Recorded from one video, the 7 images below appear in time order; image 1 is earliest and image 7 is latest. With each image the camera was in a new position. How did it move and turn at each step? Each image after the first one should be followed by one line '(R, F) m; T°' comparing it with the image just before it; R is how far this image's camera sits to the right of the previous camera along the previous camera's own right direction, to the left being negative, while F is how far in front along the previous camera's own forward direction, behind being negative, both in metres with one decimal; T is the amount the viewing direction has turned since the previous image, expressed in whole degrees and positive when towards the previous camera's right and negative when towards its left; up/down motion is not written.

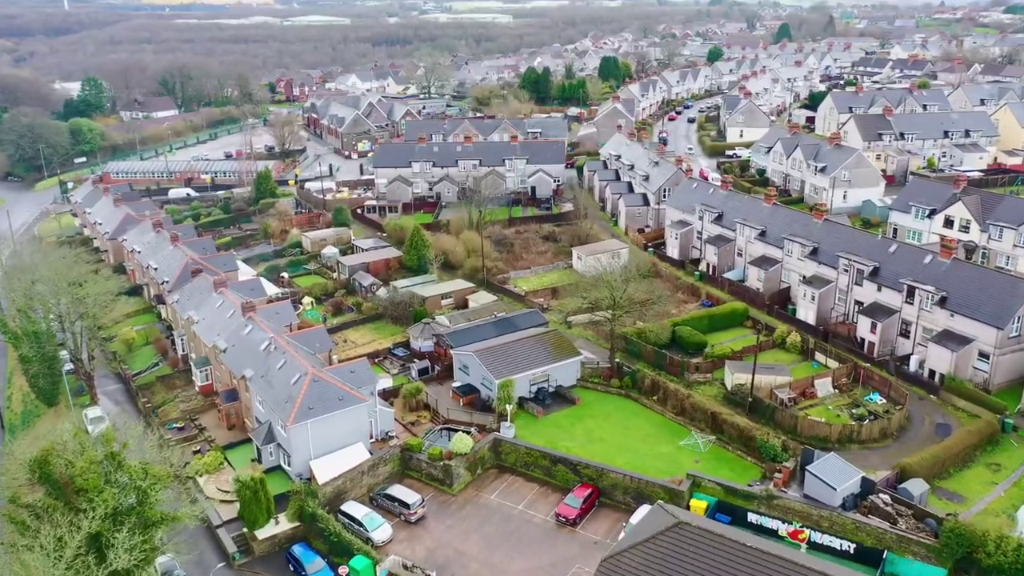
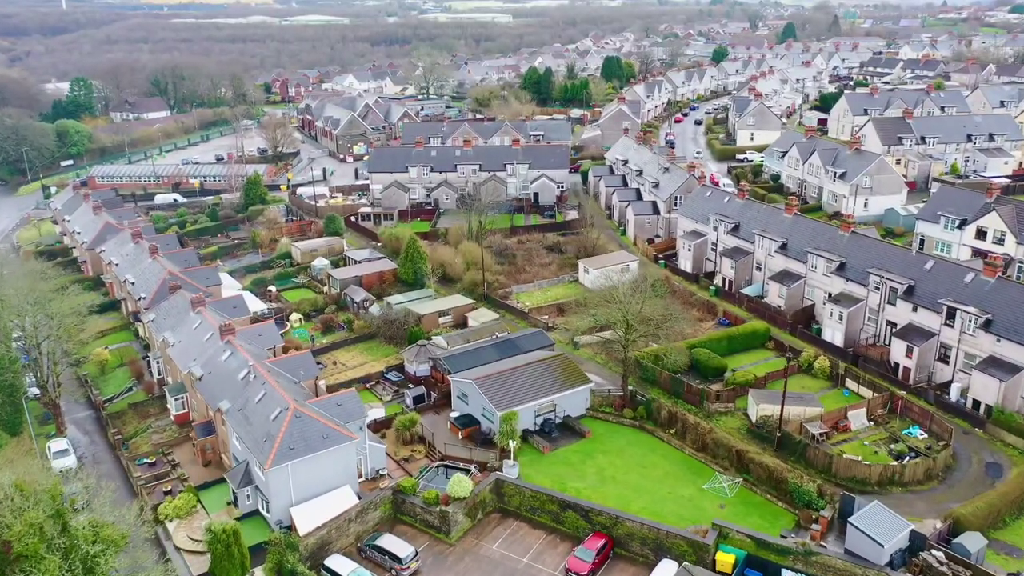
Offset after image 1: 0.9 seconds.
(-0.2, +3.4) m; 0°
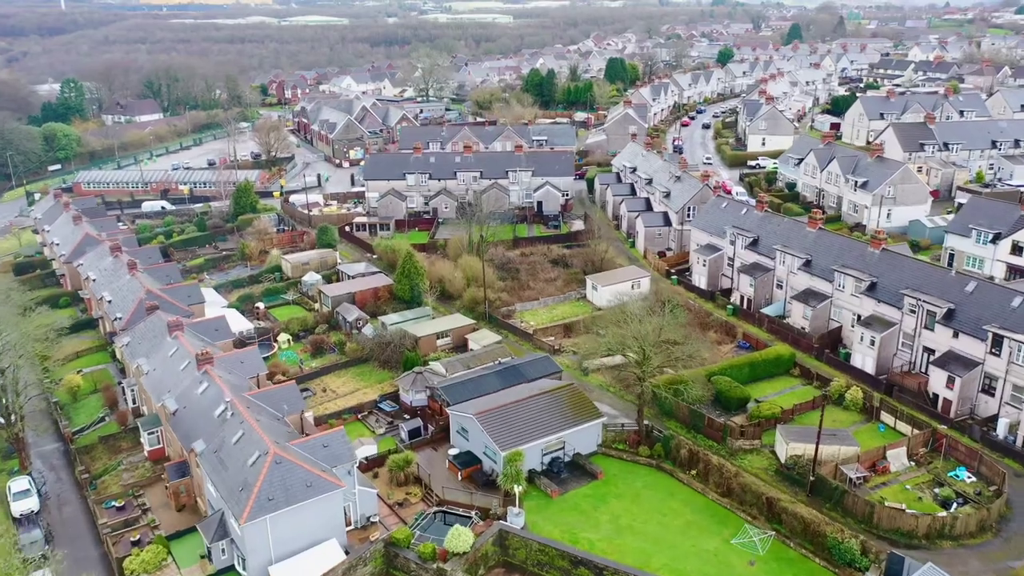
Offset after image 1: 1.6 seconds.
(-0.2, +3.2) m; 0°
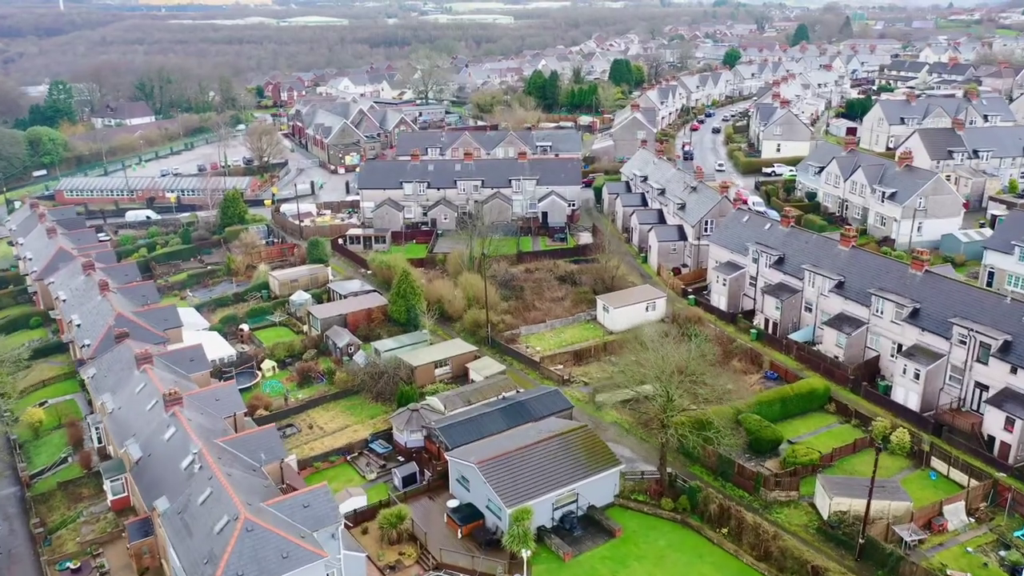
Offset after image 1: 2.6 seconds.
(-0.2, +3.7) m; 0°
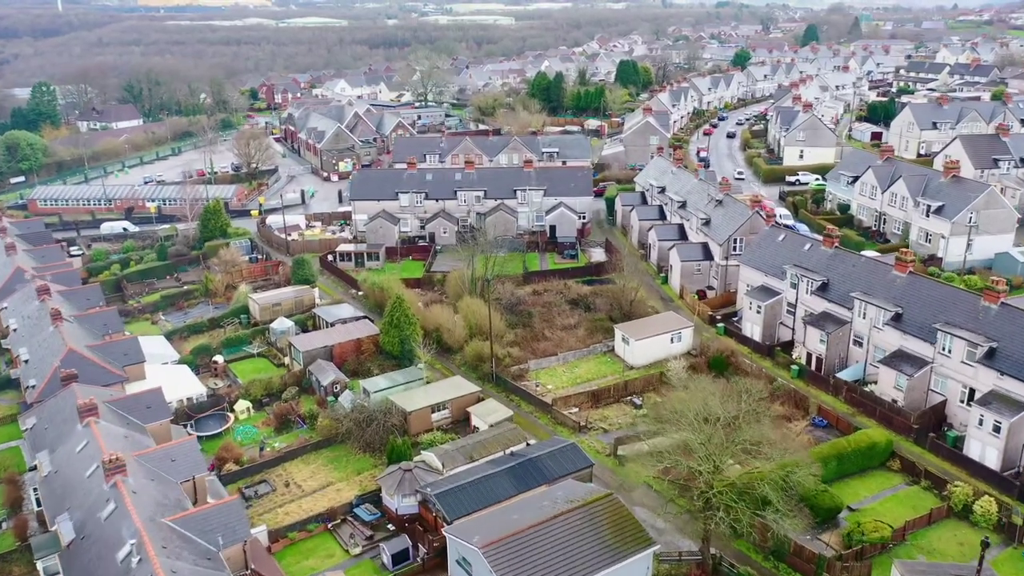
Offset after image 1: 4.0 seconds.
(-0.4, +5.1) m; 0°
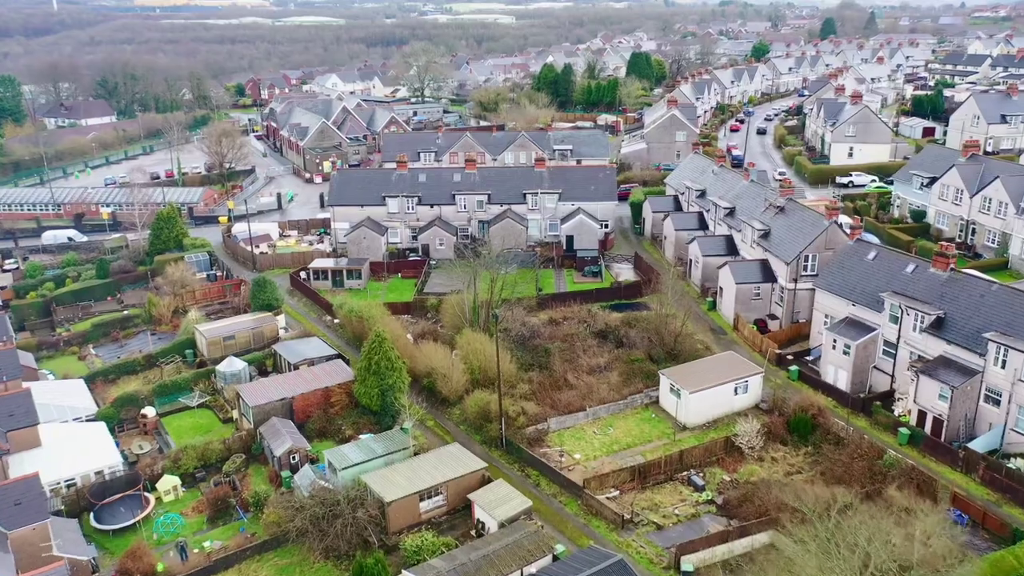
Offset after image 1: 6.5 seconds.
(-0.6, +9.2) m; 0°
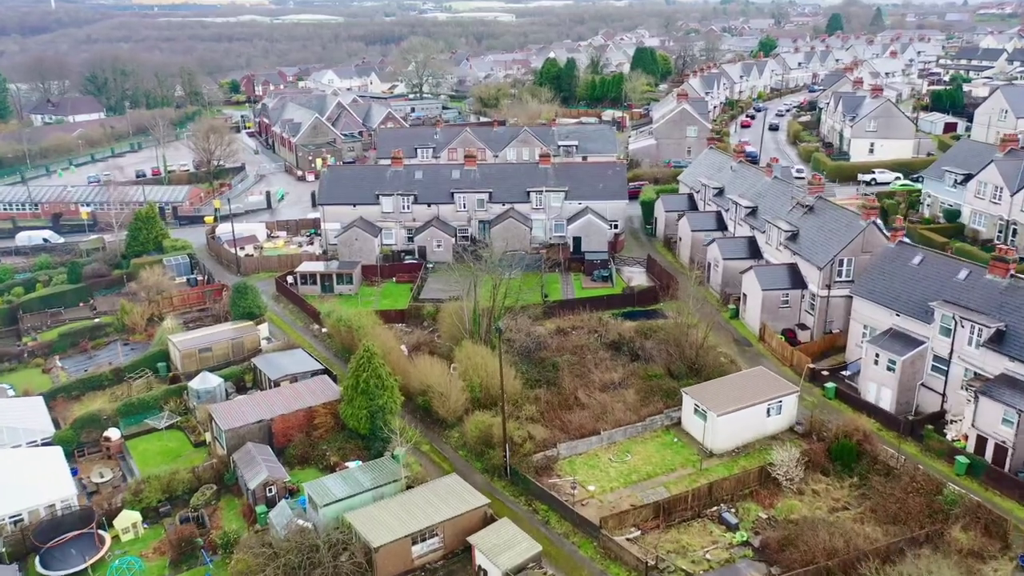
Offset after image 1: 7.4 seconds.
(-0.2, +3.3) m; 0°
